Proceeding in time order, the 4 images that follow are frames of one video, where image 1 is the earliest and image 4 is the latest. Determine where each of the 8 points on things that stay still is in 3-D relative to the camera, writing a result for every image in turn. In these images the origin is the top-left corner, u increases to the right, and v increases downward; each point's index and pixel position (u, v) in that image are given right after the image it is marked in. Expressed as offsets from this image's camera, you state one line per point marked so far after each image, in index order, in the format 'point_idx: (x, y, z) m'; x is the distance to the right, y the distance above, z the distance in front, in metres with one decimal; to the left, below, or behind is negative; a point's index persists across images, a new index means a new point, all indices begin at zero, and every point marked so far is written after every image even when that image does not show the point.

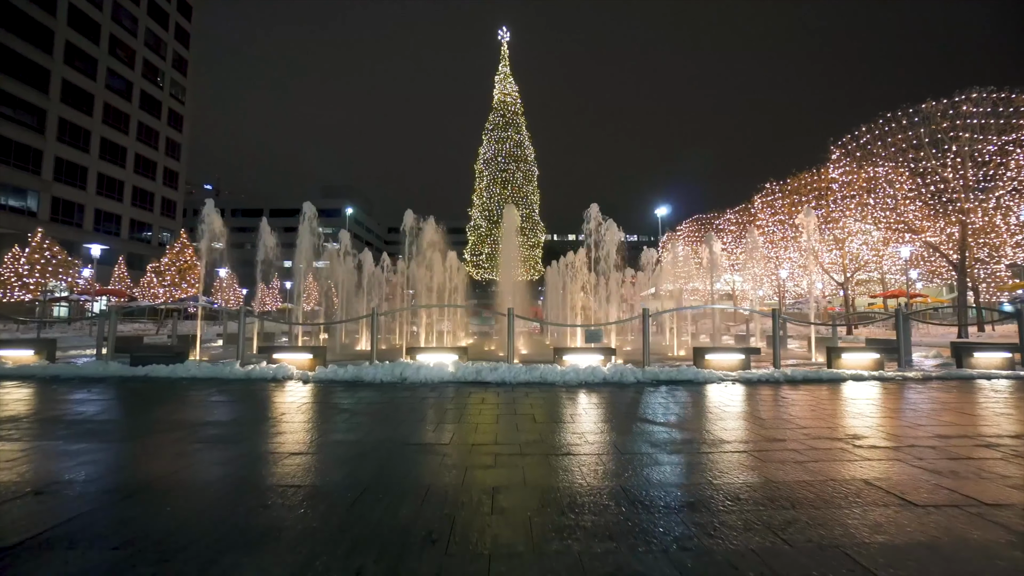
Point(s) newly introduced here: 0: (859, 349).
0: (+5.6, -1.0, +8.4) m
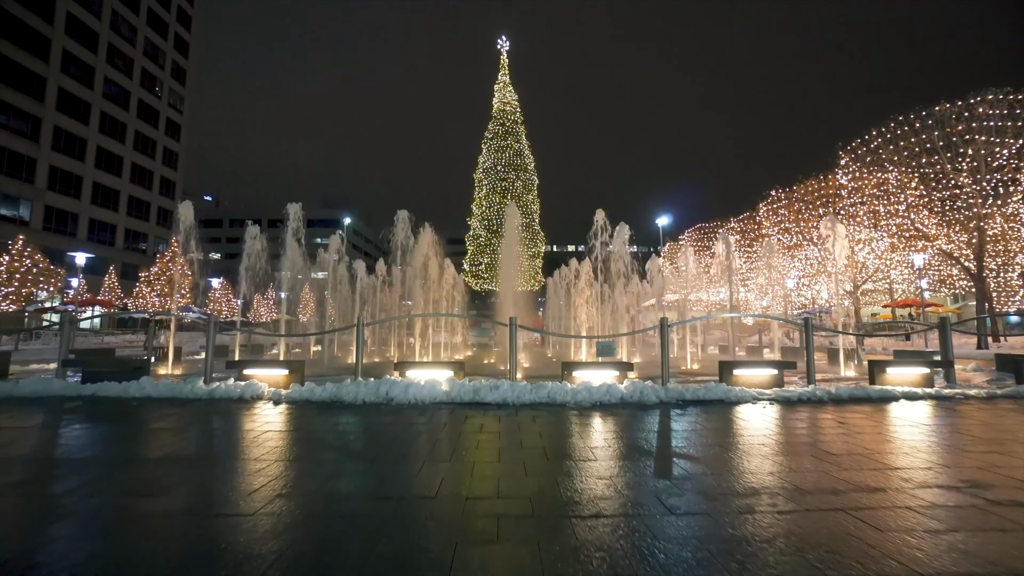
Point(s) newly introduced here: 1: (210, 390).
0: (+5.6, -1.1, +7.4) m
1: (-3.8, -1.3, +6.5) m
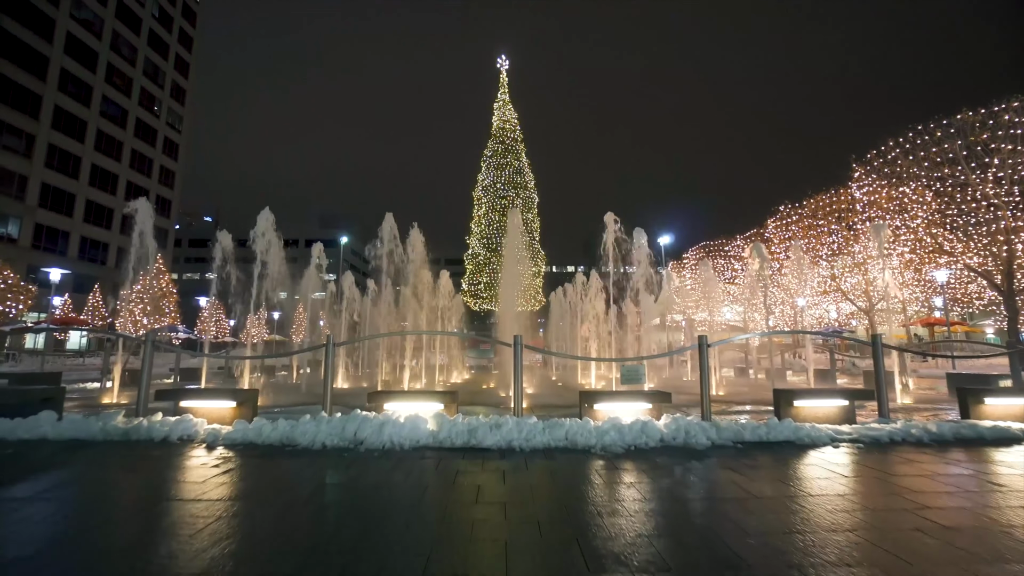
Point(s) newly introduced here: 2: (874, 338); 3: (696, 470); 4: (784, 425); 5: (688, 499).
0: (+5.7, -1.2, +6.0) m
1: (-3.7, -1.4, +5.0) m
2: (+4.5, -0.6, +6.5) m
3: (+1.5, -1.5, +4.2) m
4: (+2.7, -1.4, +5.1) m
5: (+1.2, -1.4, +3.6) m
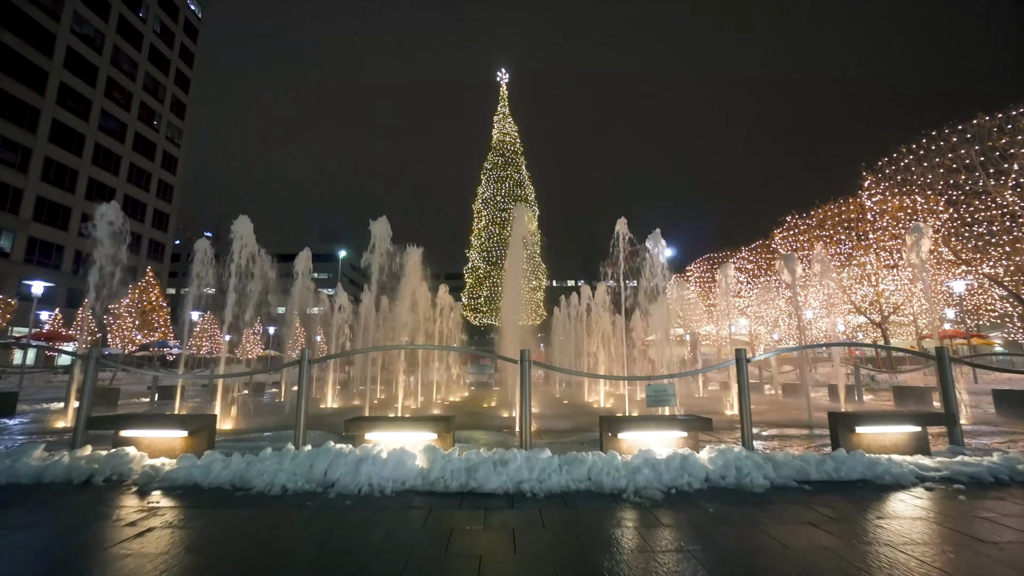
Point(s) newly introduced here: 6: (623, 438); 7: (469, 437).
0: (+5.8, -1.2, +5.0) m
1: (-3.6, -1.4, +4.1) m
2: (+4.6, -0.7, +5.6) m
3: (+1.6, -1.5, +3.3) m
4: (+2.8, -1.4, +4.2) m
5: (+1.3, -1.4, +2.6) m
6: (+1.0, -1.3, +4.7) m
7: (-0.5, -1.9, +6.7) m
